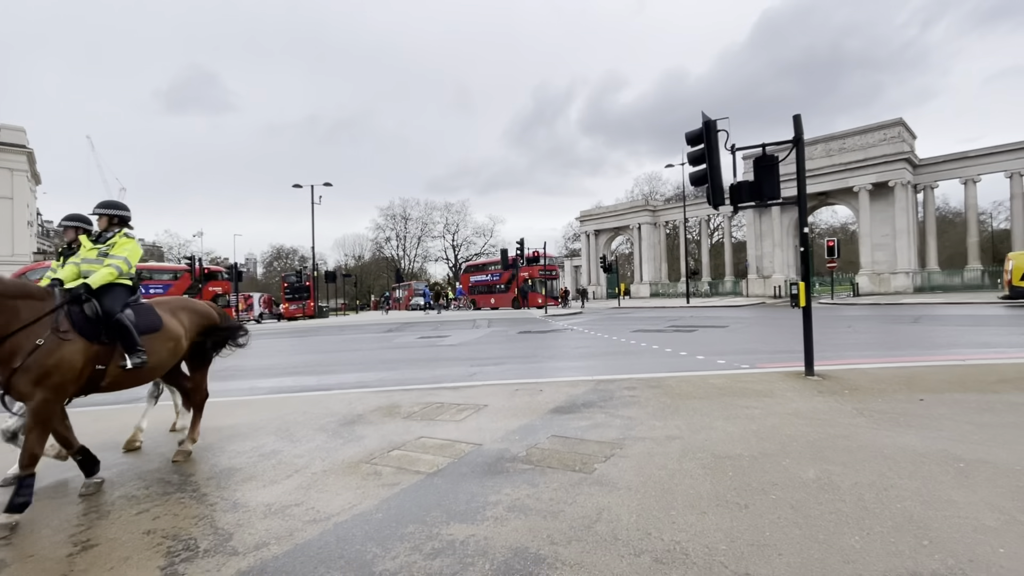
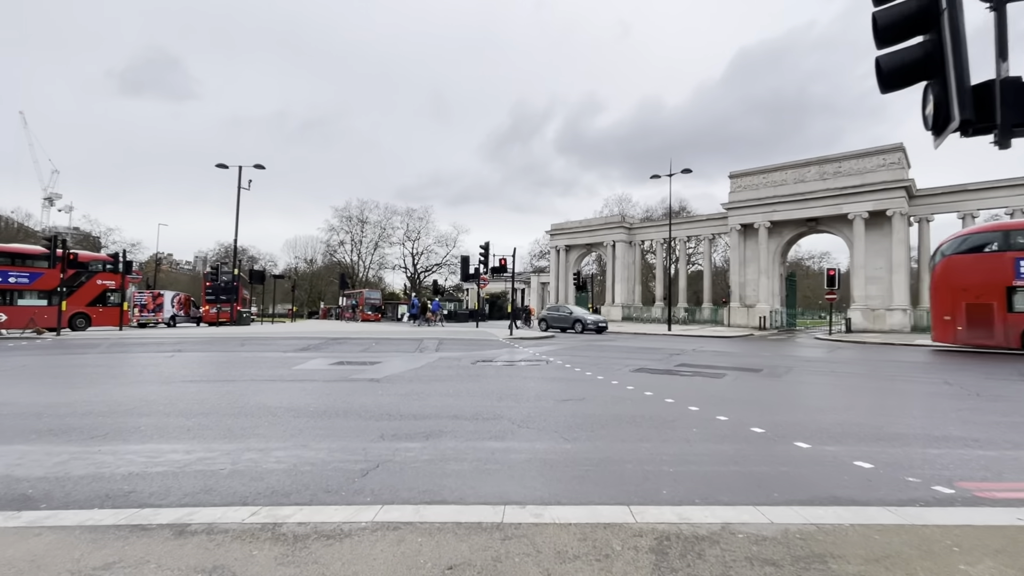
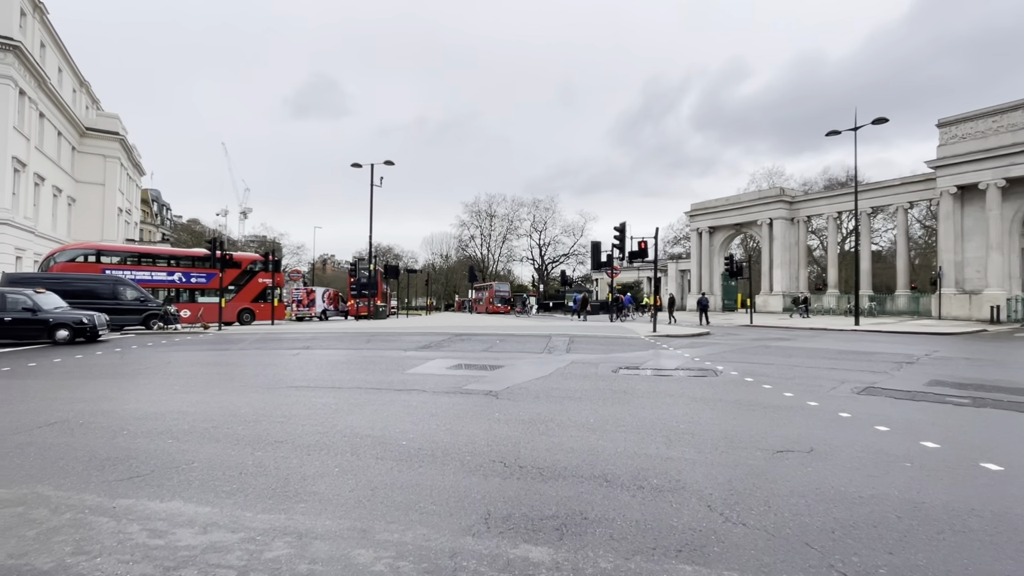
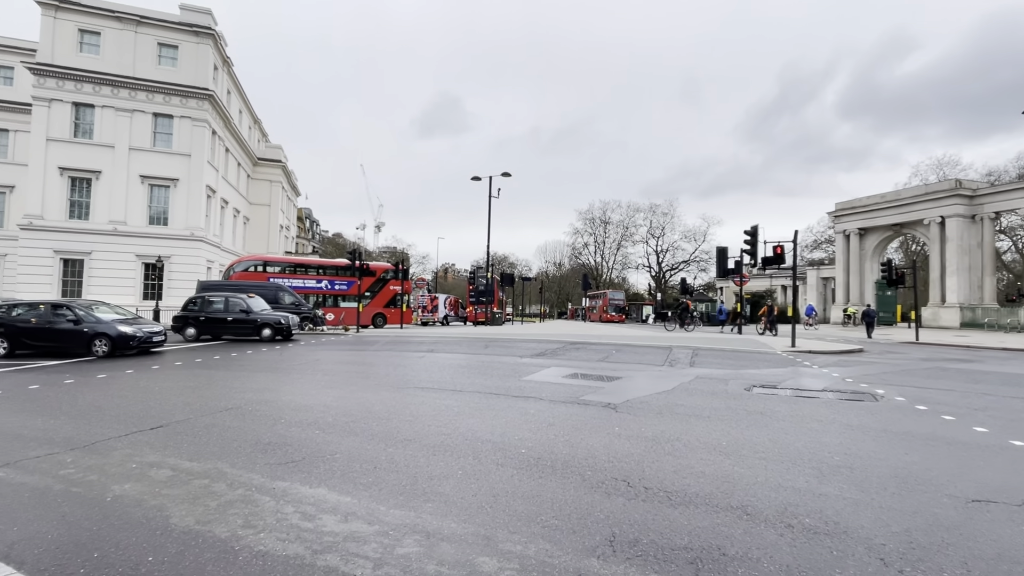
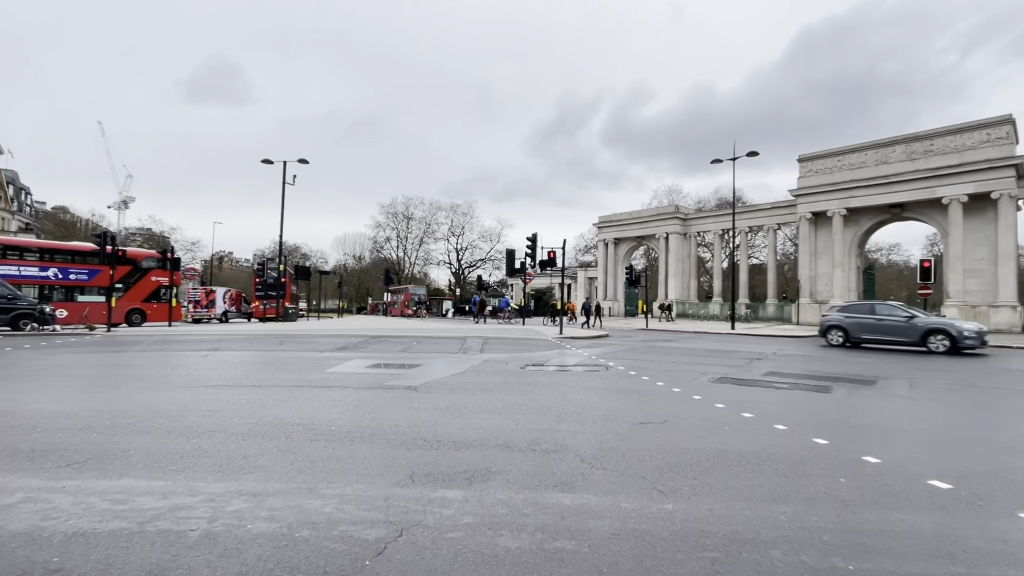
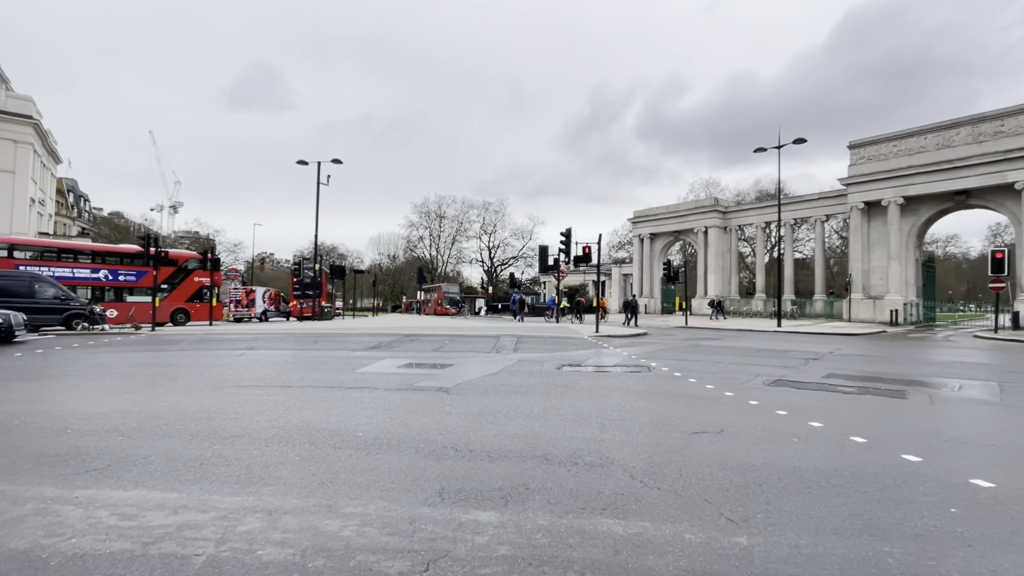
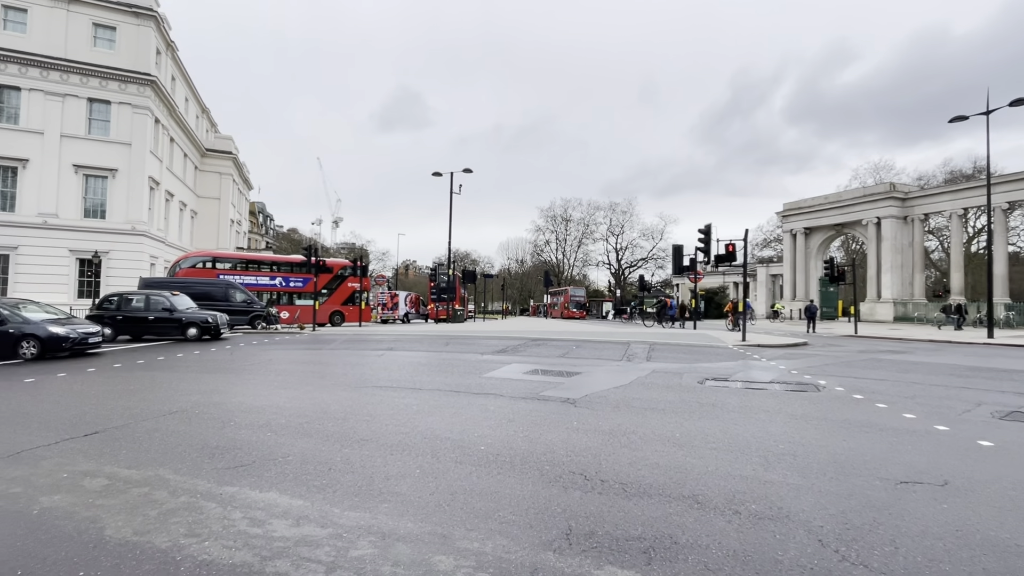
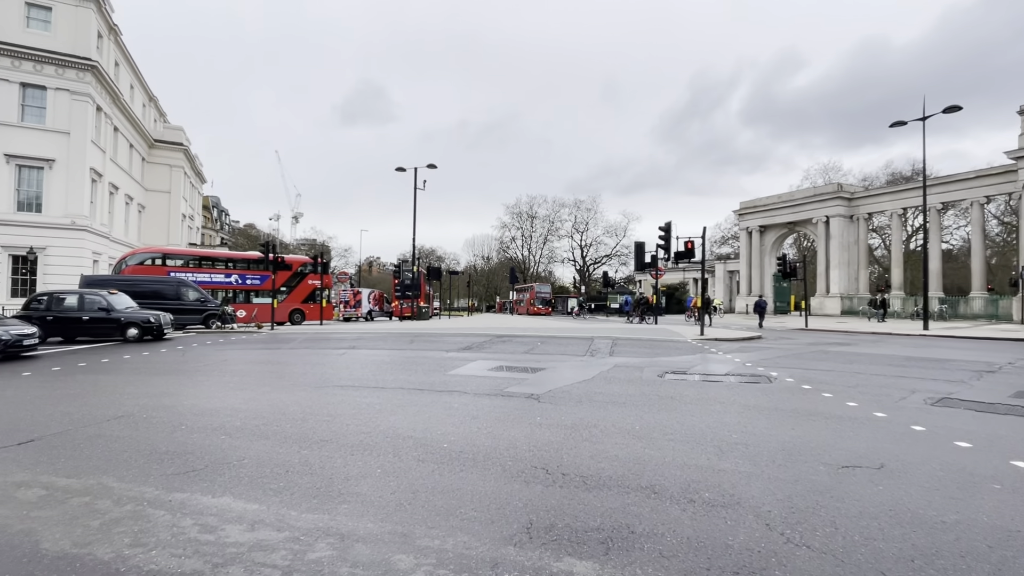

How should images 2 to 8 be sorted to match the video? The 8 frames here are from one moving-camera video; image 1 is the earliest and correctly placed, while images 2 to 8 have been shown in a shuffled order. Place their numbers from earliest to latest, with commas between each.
2, 5, 6, 3, 8, 7, 4
